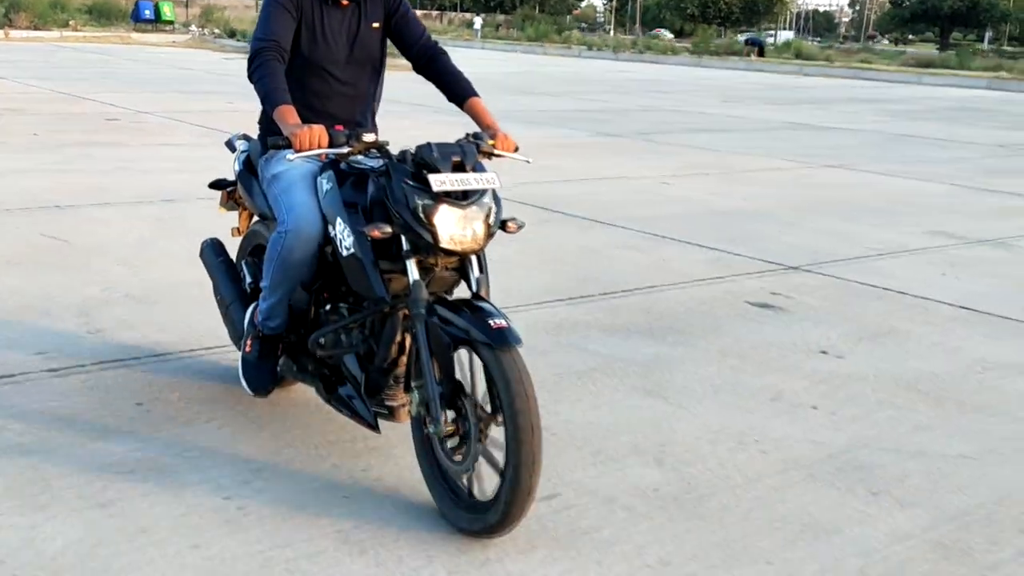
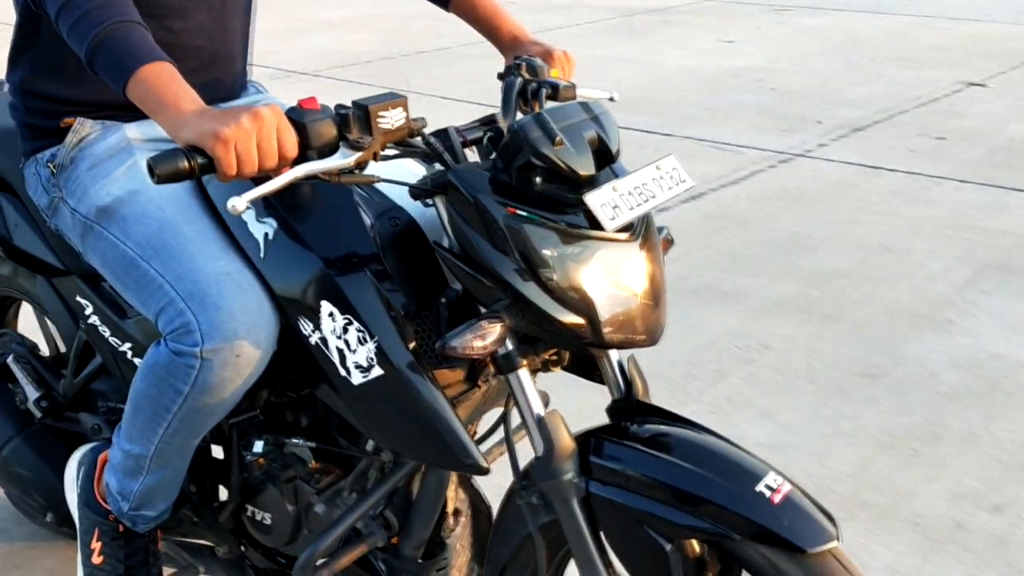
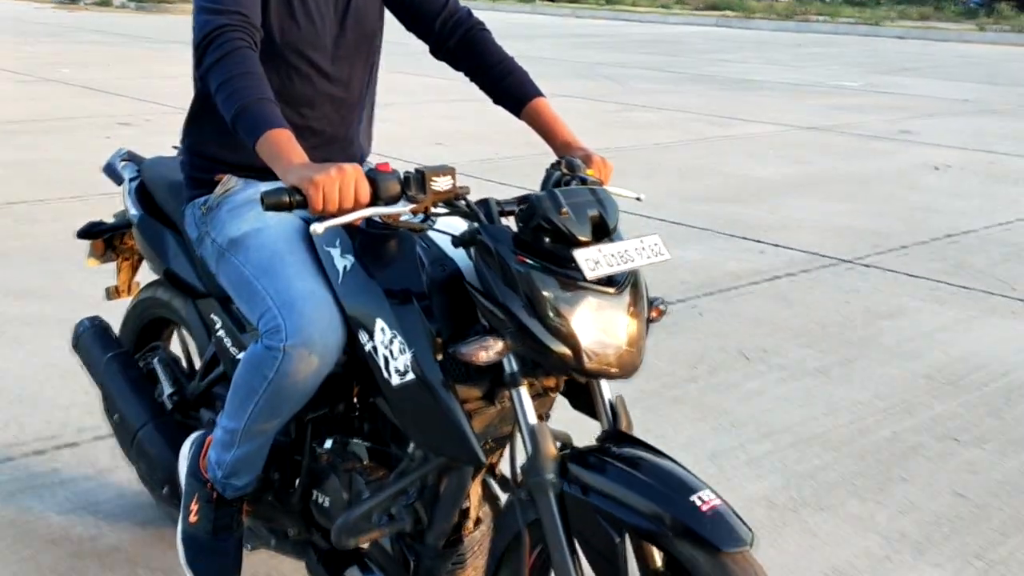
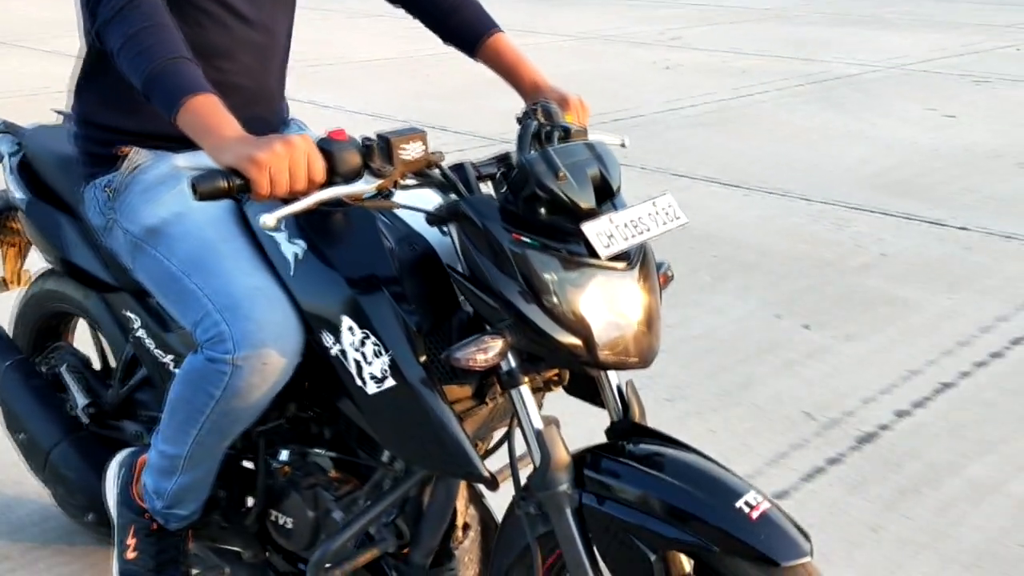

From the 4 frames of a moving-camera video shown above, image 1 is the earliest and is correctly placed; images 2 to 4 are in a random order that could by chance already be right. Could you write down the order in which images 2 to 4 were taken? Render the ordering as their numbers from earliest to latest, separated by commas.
3, 4, 2
